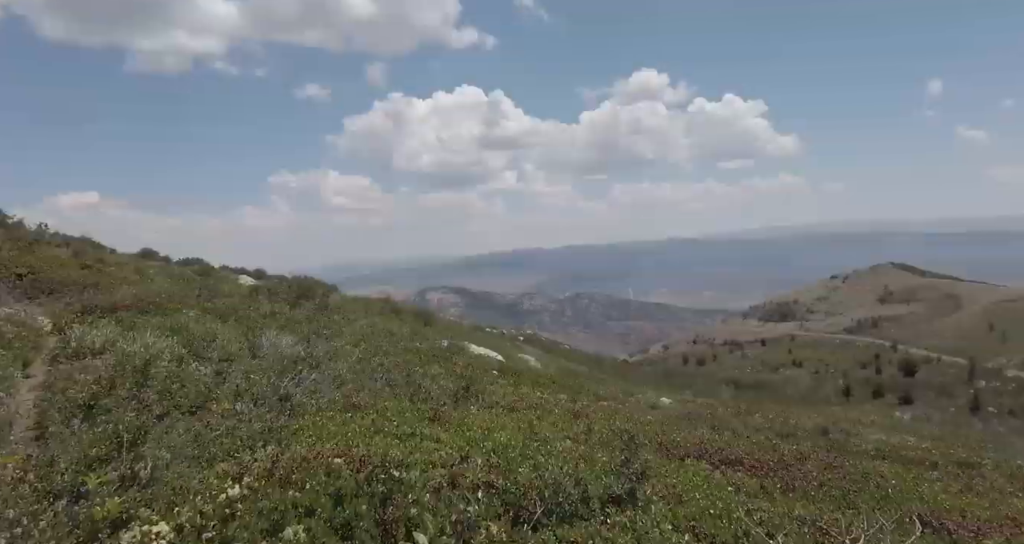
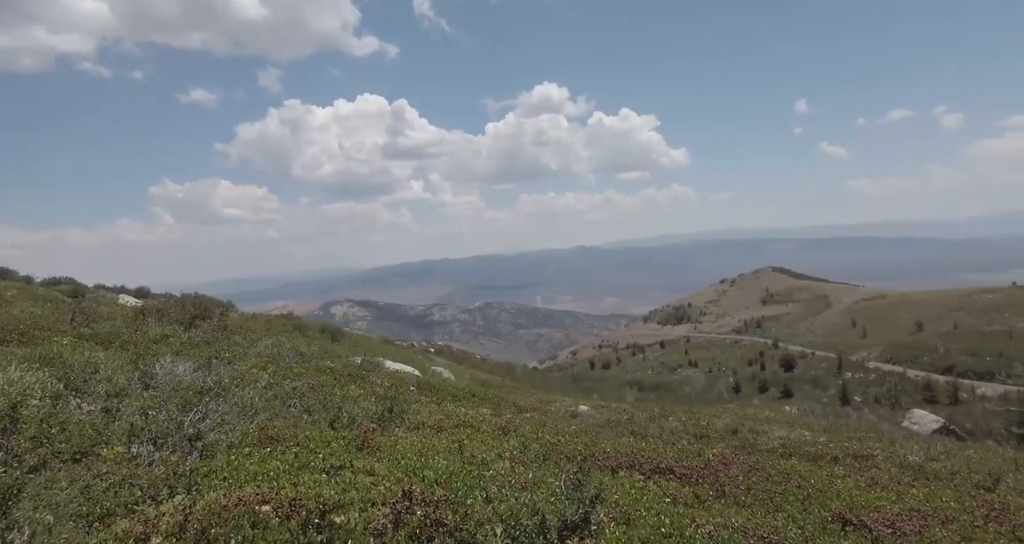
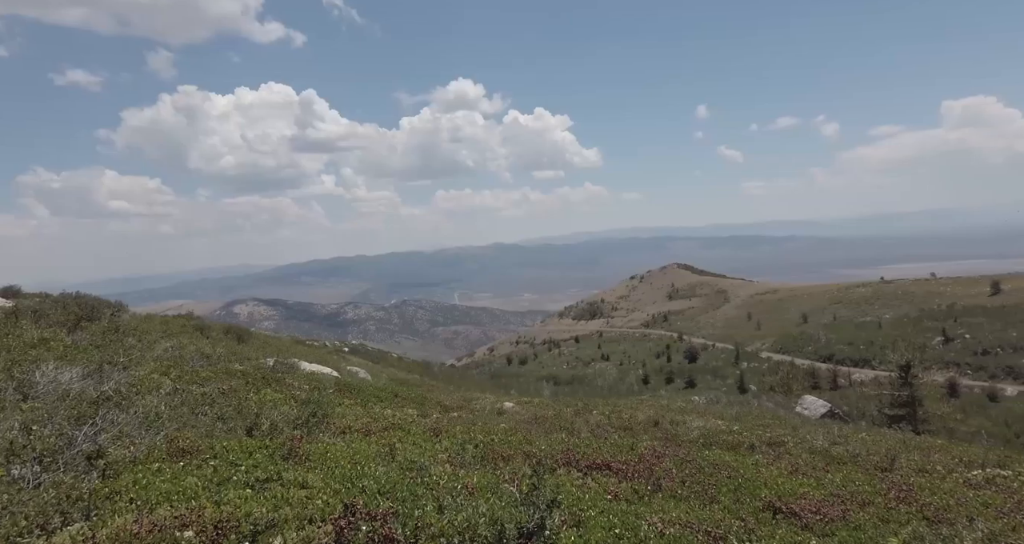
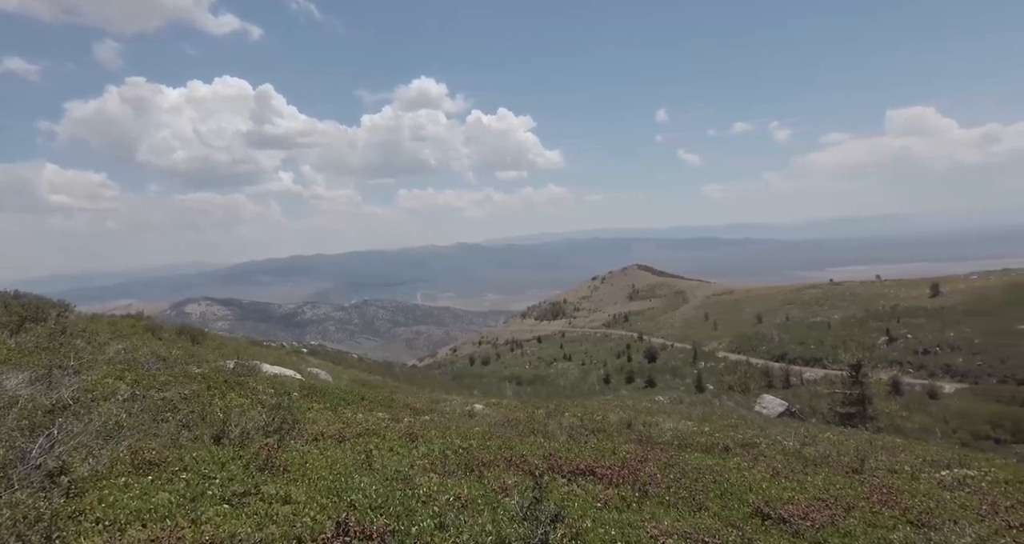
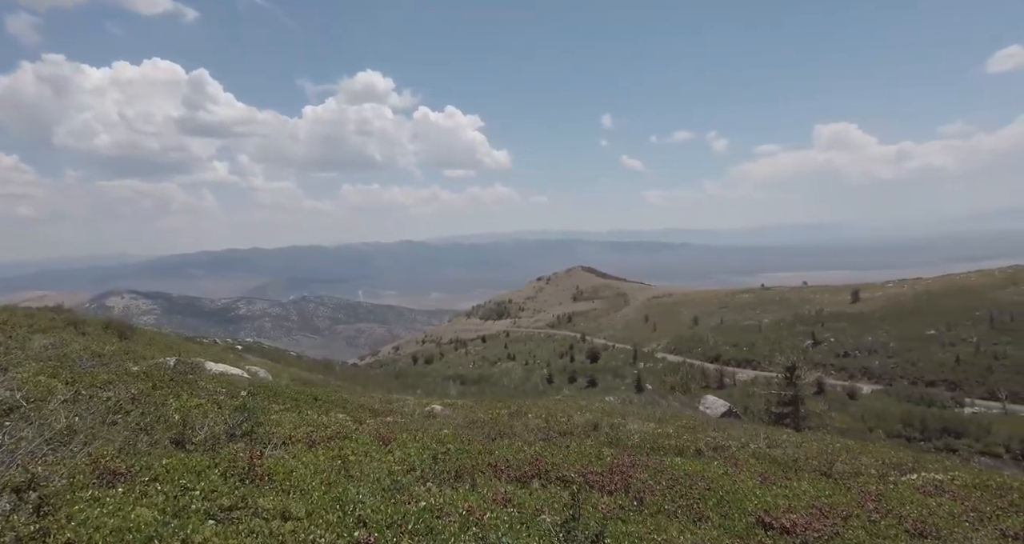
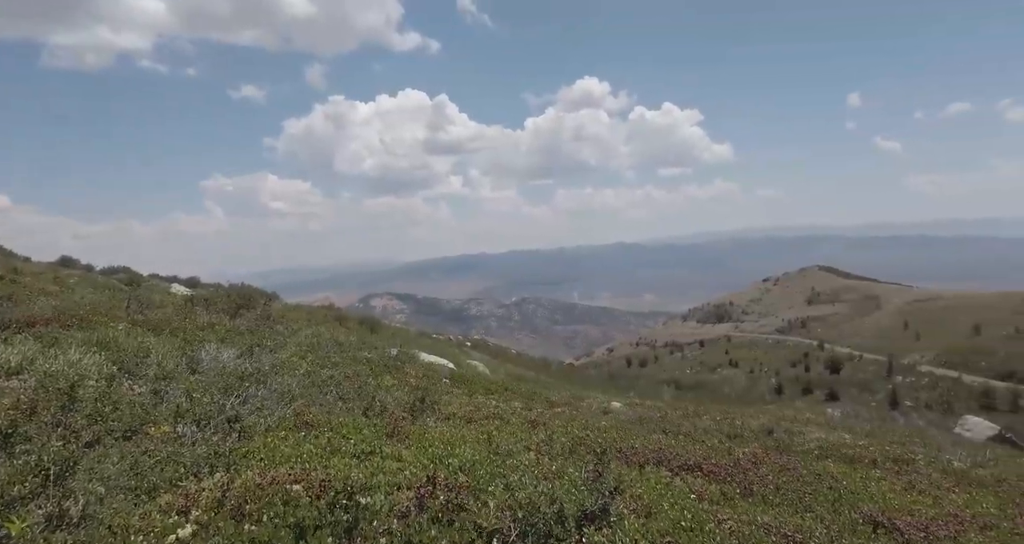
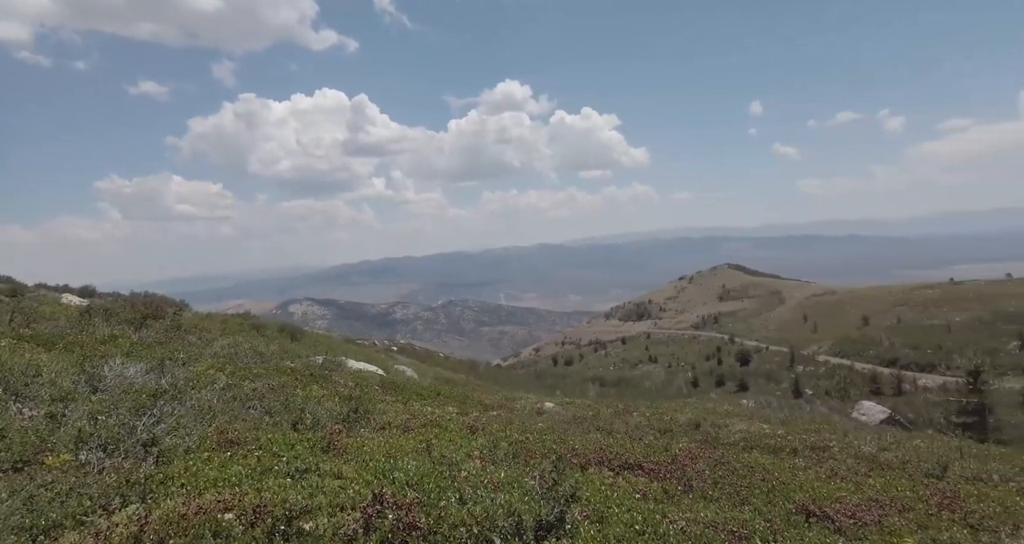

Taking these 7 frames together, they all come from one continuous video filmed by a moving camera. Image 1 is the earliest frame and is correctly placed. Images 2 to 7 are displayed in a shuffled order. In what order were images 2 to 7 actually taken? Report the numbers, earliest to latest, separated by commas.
6, 2, 7, 3, 4, 5
